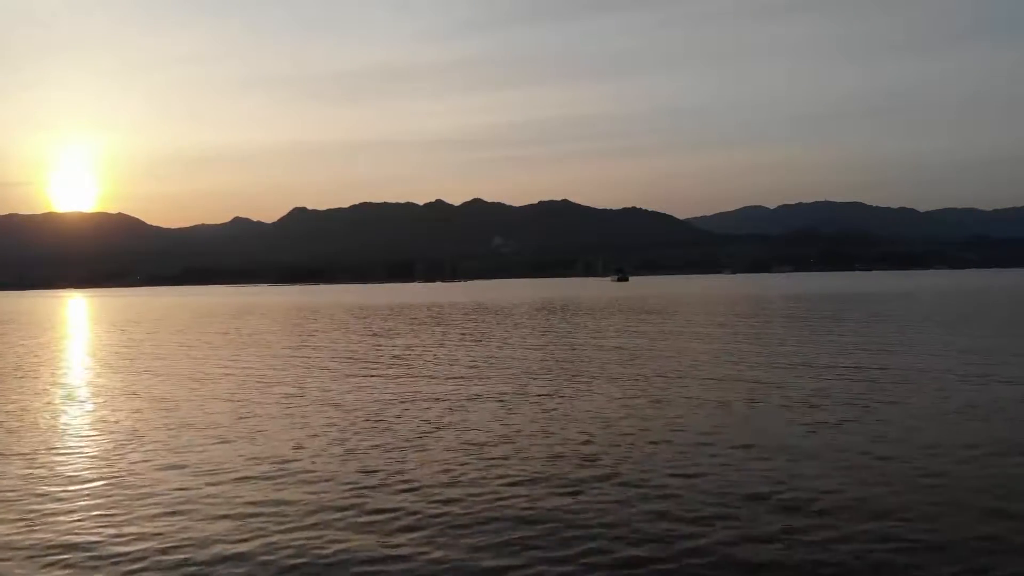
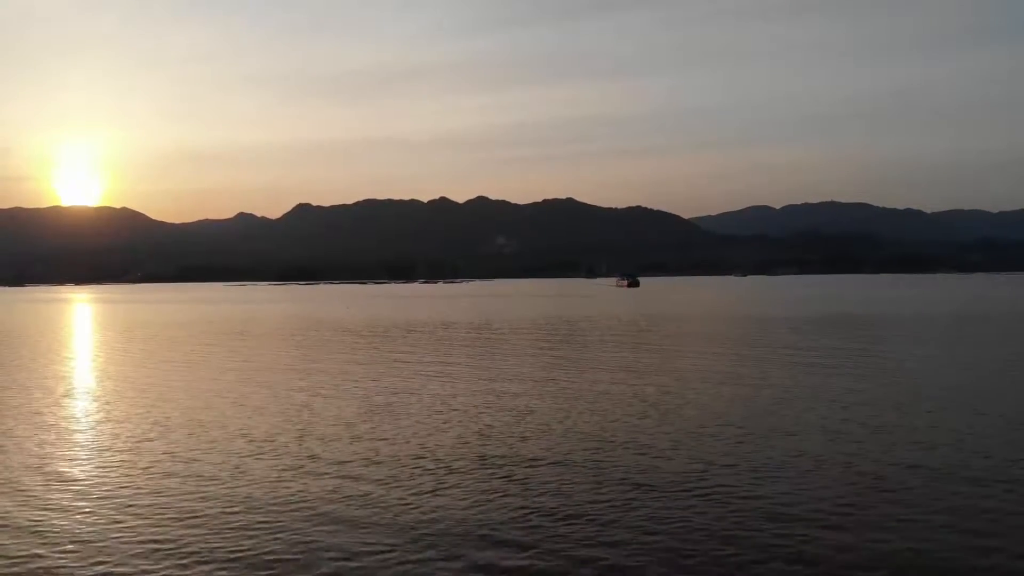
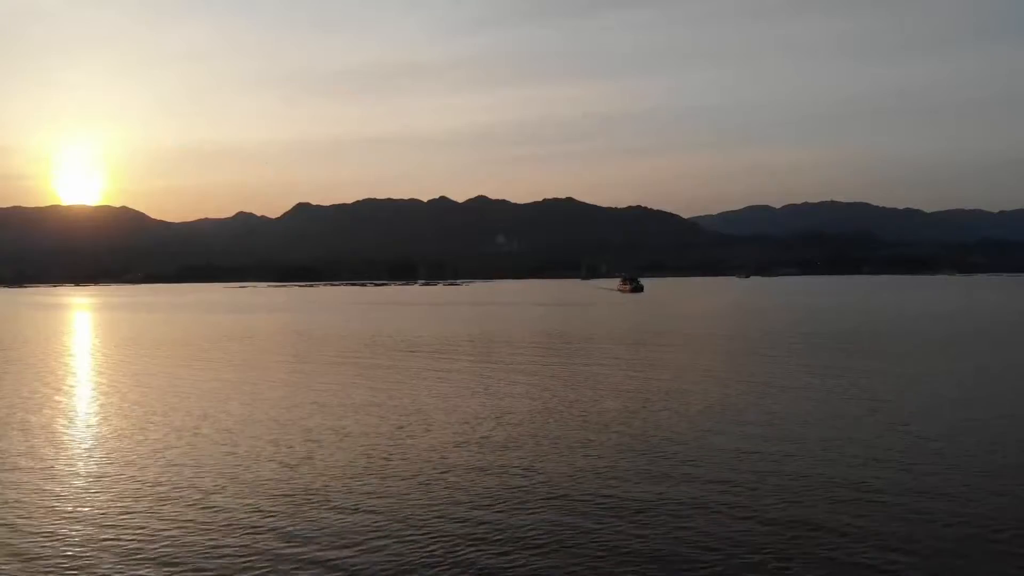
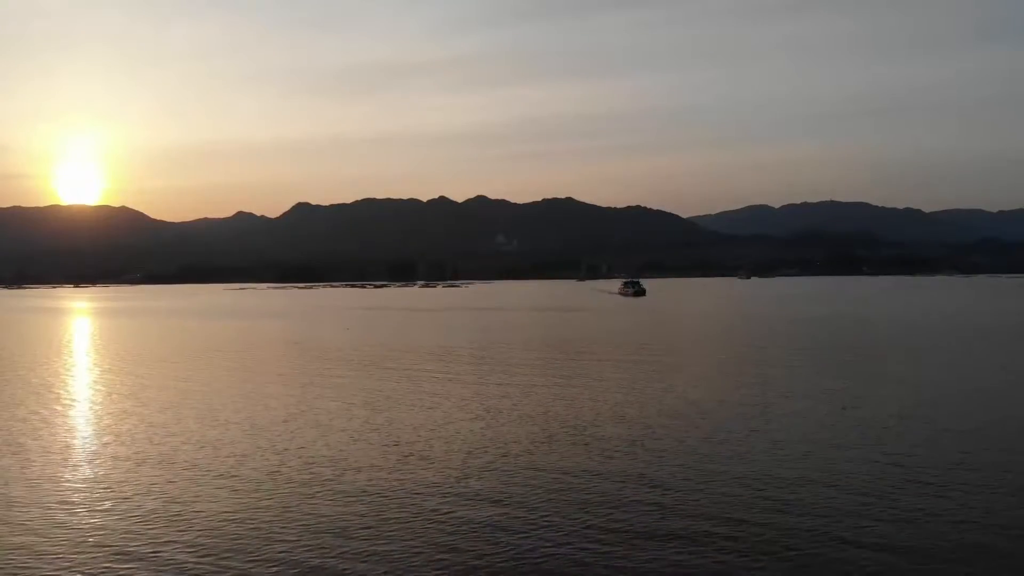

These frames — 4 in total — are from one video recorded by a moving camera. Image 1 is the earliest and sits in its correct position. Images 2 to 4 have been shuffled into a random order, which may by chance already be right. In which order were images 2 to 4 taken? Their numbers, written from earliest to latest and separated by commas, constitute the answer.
2, 3, 4
